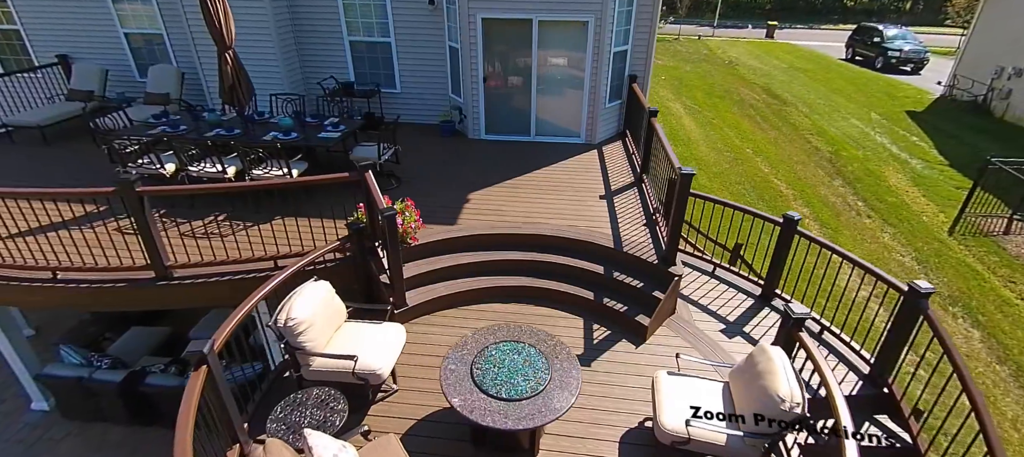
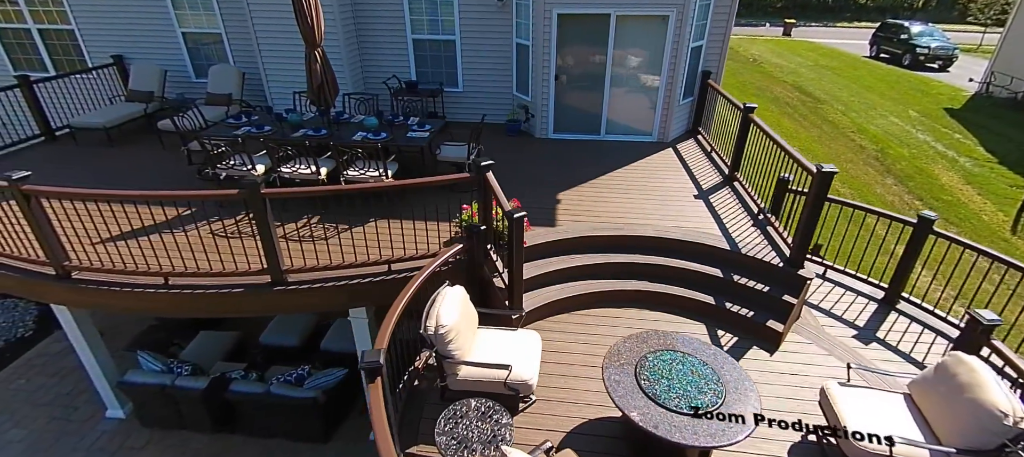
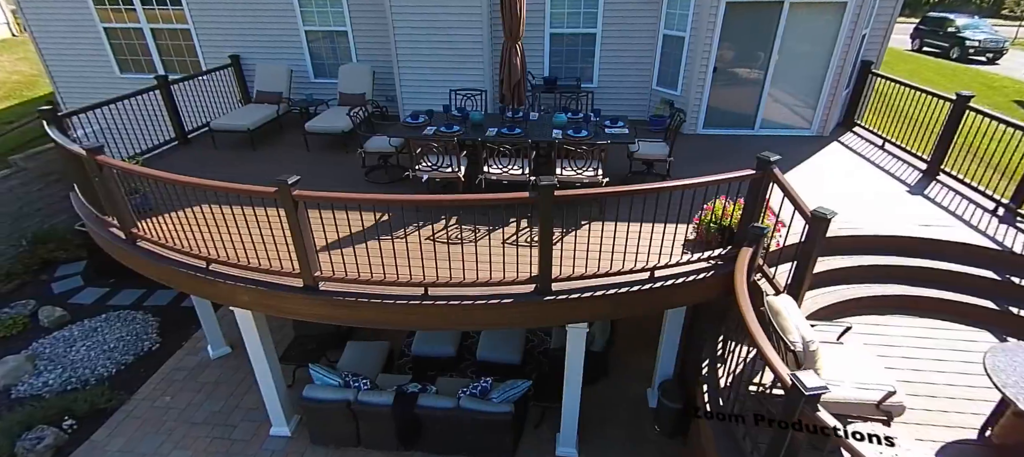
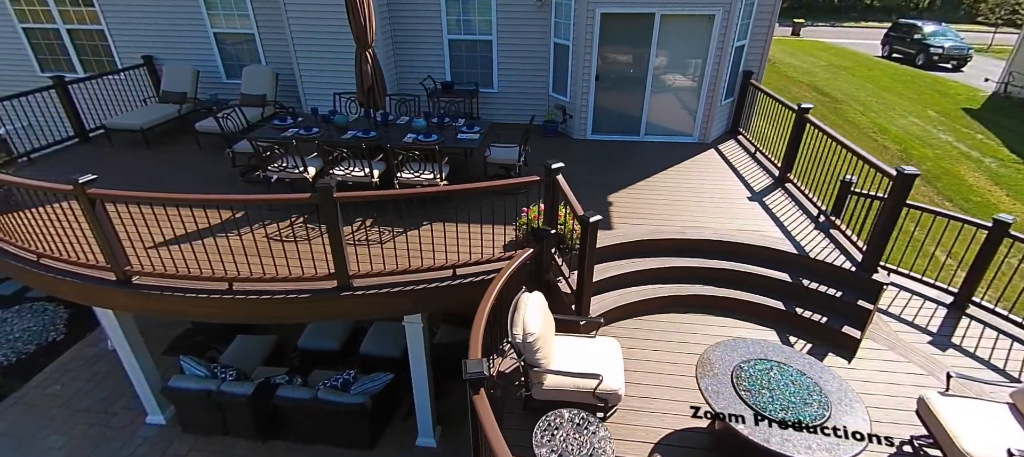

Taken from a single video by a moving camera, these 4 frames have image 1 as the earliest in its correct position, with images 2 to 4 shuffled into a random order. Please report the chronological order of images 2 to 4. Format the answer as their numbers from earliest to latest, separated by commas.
2, 4, 3
